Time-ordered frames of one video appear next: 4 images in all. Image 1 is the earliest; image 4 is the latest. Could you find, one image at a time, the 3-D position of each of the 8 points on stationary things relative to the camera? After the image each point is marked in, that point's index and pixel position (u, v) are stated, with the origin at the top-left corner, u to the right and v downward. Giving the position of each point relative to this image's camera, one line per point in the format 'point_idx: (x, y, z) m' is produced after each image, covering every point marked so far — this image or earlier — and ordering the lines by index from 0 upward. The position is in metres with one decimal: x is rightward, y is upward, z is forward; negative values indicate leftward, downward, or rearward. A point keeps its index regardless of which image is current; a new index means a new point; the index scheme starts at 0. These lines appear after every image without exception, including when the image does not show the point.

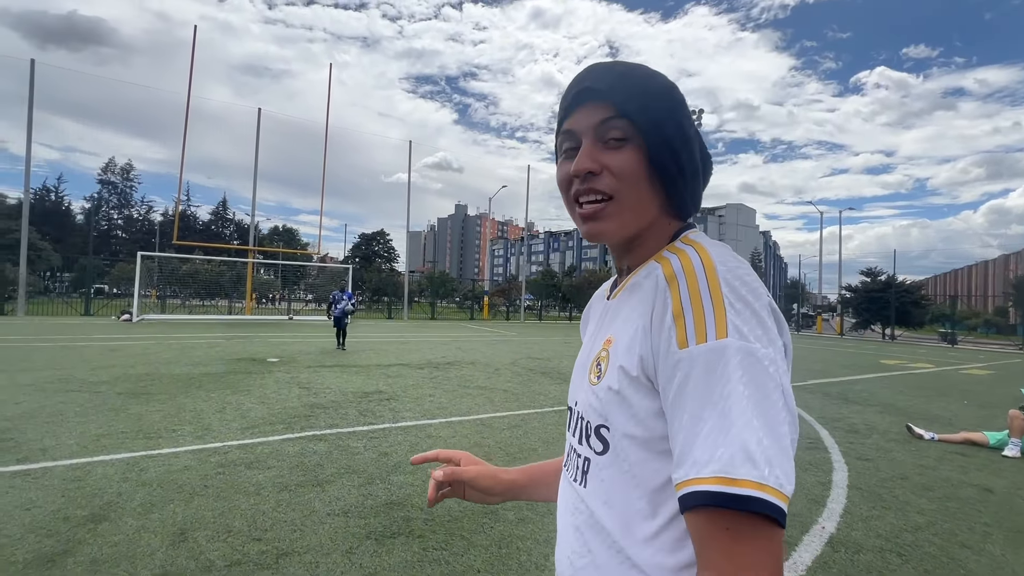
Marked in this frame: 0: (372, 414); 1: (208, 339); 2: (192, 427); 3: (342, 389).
0: (-1.5, -1.4, +5.9) m
1: (-7.6, -1.2, +13.5) m
2: (-3.1, -1.3, +5.2) m
3: (-2.3, -1.4, +7.3) m
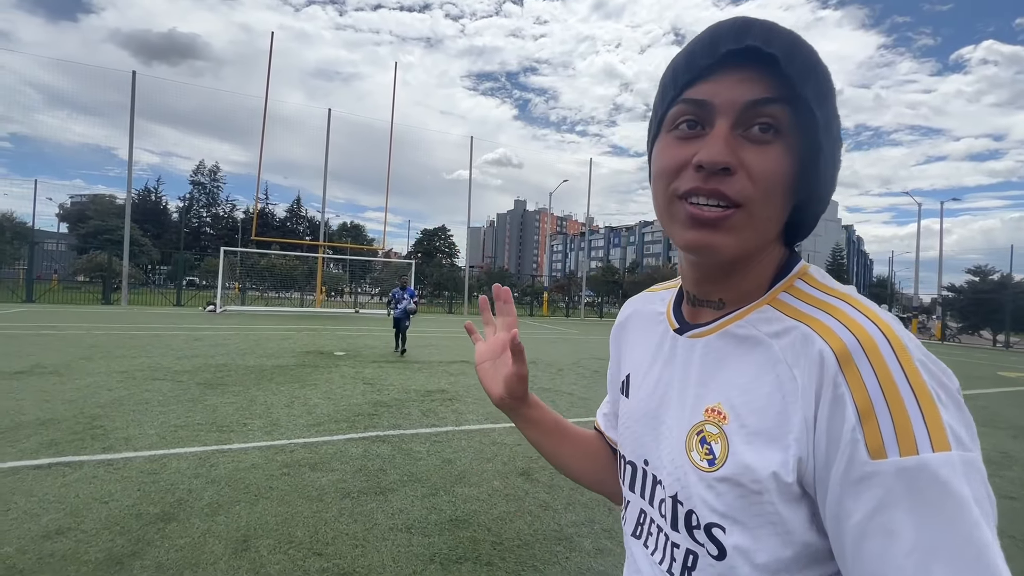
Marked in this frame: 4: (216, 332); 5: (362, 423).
0: (-0.8, -1.4, +5.8) m
1: (-6.0, -1.1, +14.0) m
2: (-2.4, -1.3, +5.3) m
3: (-1.4, -1.3, +7.3) m
4: (-7.1, -1.1, +12.9) m
5: (-1.5, -1.3, +5.3) m
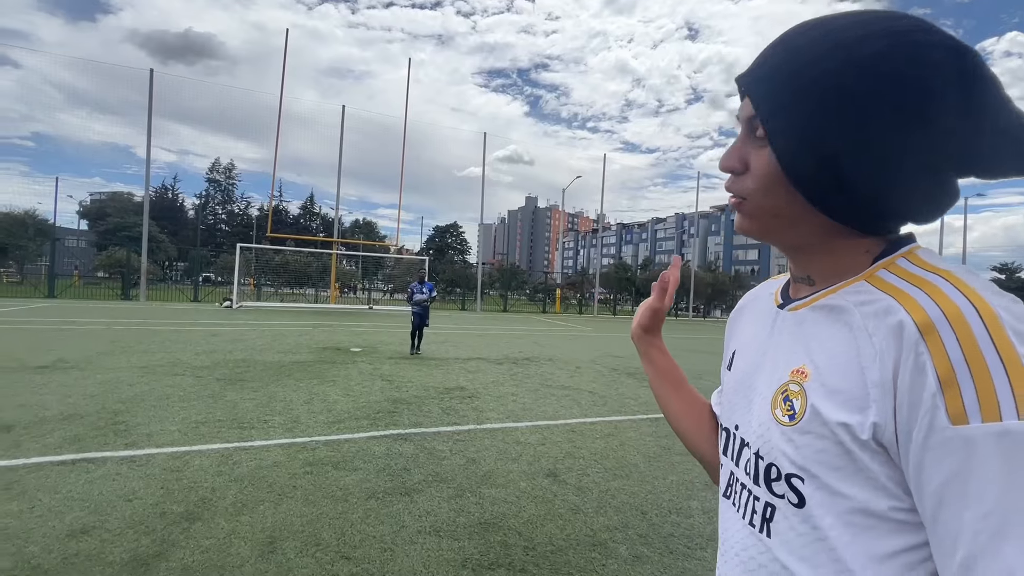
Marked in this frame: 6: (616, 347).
0: (-0.6, -1.3, +5.7) m
1: (-5.6, -1.0, +14.0) m
2: (-2.2, -1.3, +5.2) m
3: (-1.1, -1.3, +7.2) m
4: (-6.7, -1.0, +13.0) m
5: (-1.3, -1.3, +5.3) m
6: (+2.6, -1.5, +13.5) m
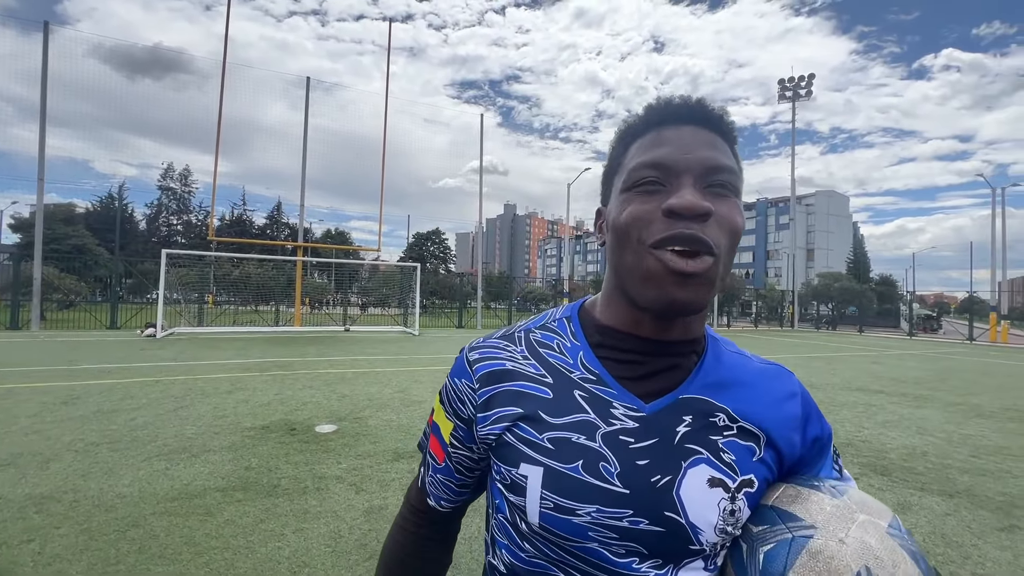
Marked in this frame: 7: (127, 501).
0: (+0.7, -1.5, +0.9) m
1: (-4.6, -1.4, +9.0) m
2: (-0.9, -1.4, +0.3) m
3: (+0.1, -1.4, +2.4) m
4: (-5.7, -1.3, +7.9) m
5: (+0.1, -1.4, +0.4) m
6: (+3.6, -1.7, +8.8) m
7: (-2.6, -1.4, +3.7) m
